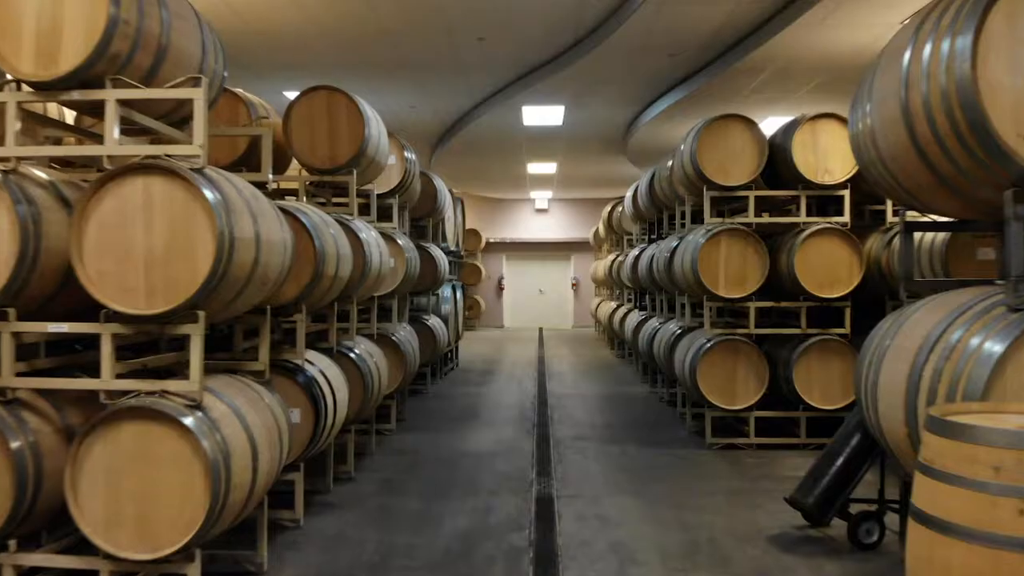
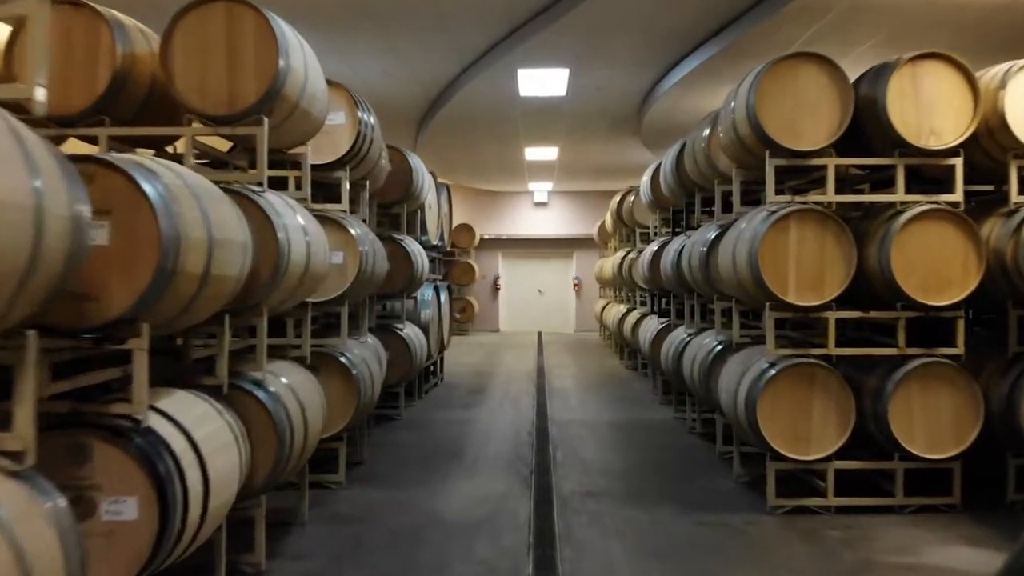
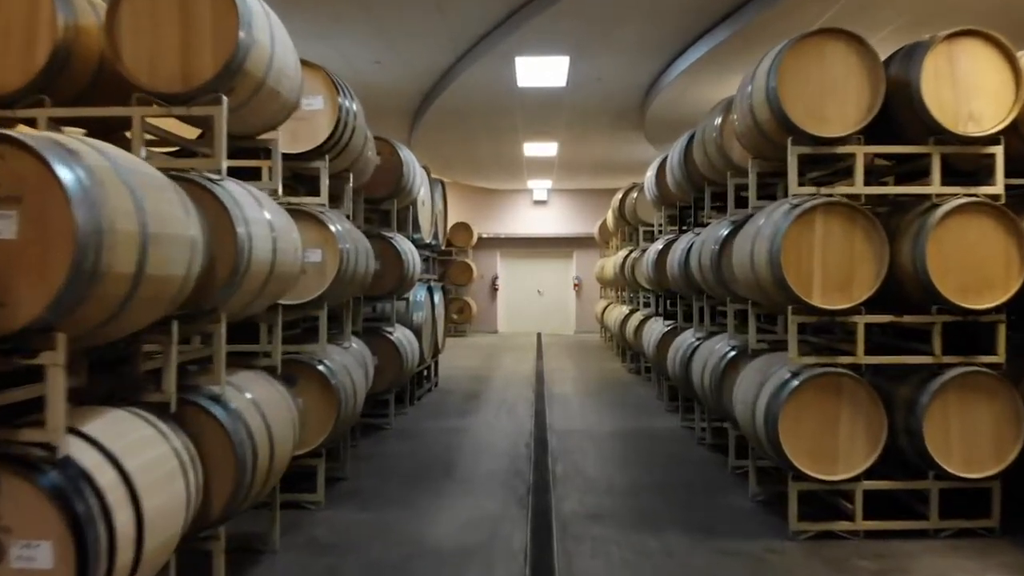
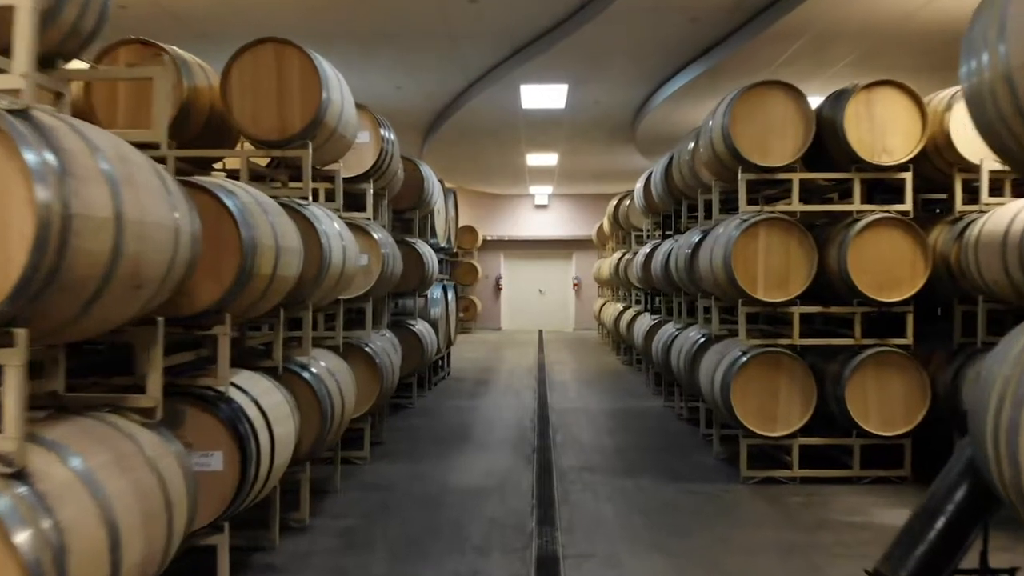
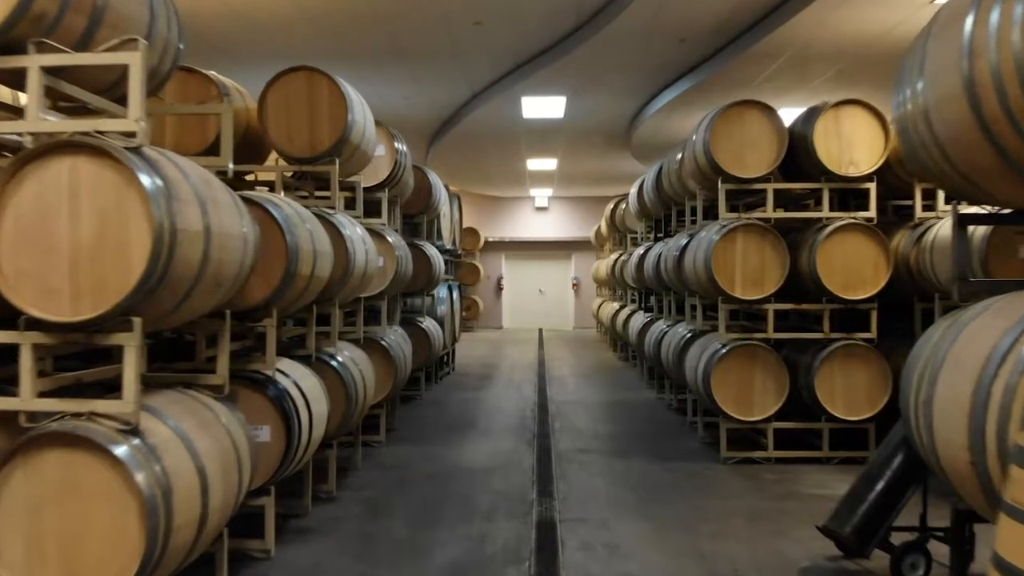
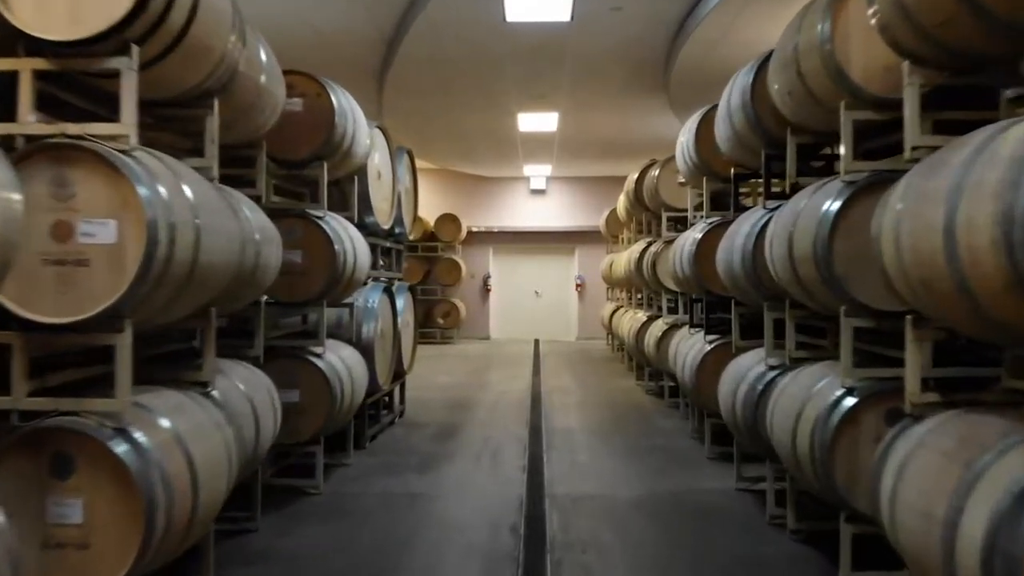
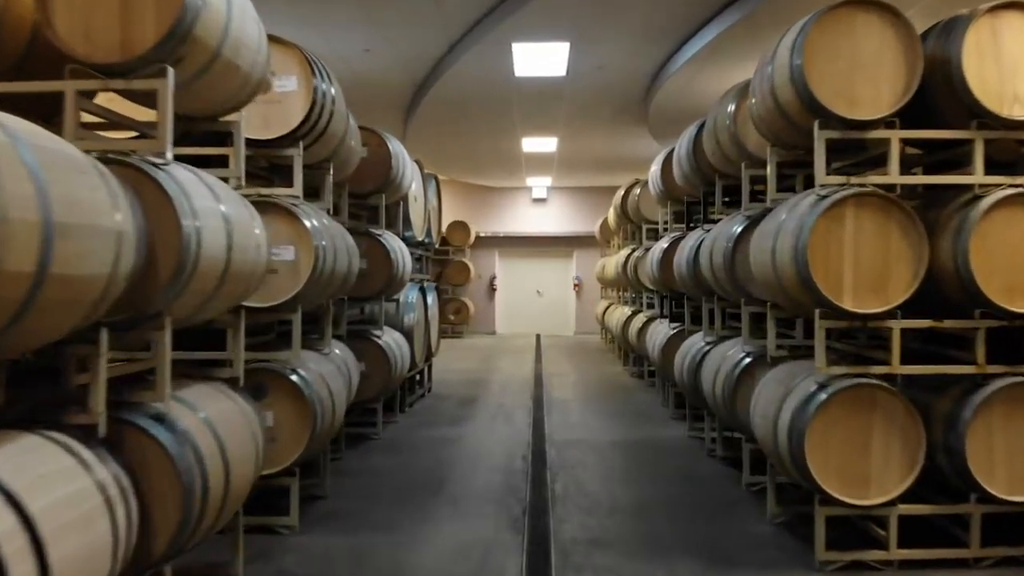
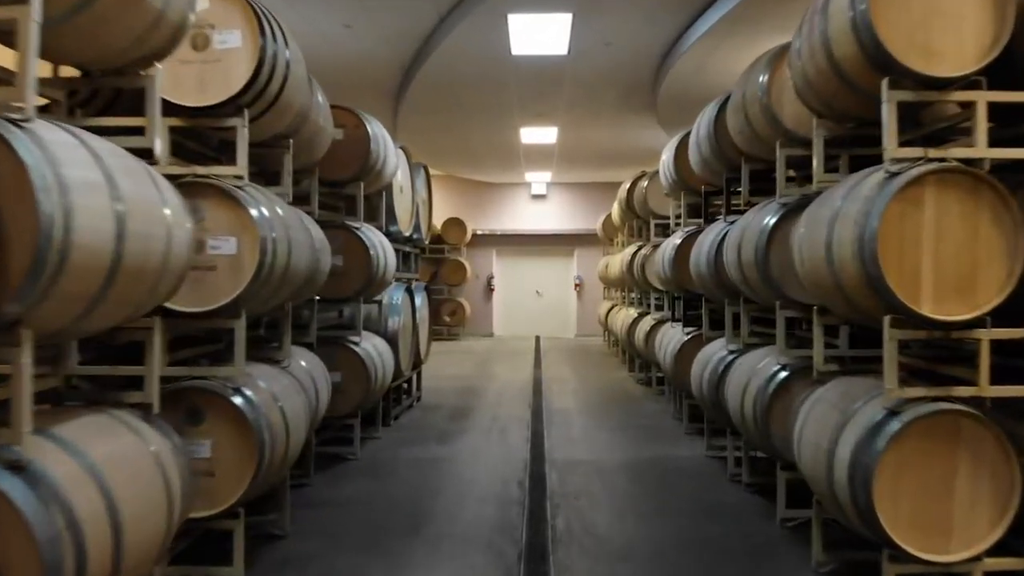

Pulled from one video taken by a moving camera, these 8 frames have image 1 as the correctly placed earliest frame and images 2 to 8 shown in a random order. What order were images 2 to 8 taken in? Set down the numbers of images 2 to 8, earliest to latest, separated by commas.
5, 4, 2, 3, 7, 8, 6
